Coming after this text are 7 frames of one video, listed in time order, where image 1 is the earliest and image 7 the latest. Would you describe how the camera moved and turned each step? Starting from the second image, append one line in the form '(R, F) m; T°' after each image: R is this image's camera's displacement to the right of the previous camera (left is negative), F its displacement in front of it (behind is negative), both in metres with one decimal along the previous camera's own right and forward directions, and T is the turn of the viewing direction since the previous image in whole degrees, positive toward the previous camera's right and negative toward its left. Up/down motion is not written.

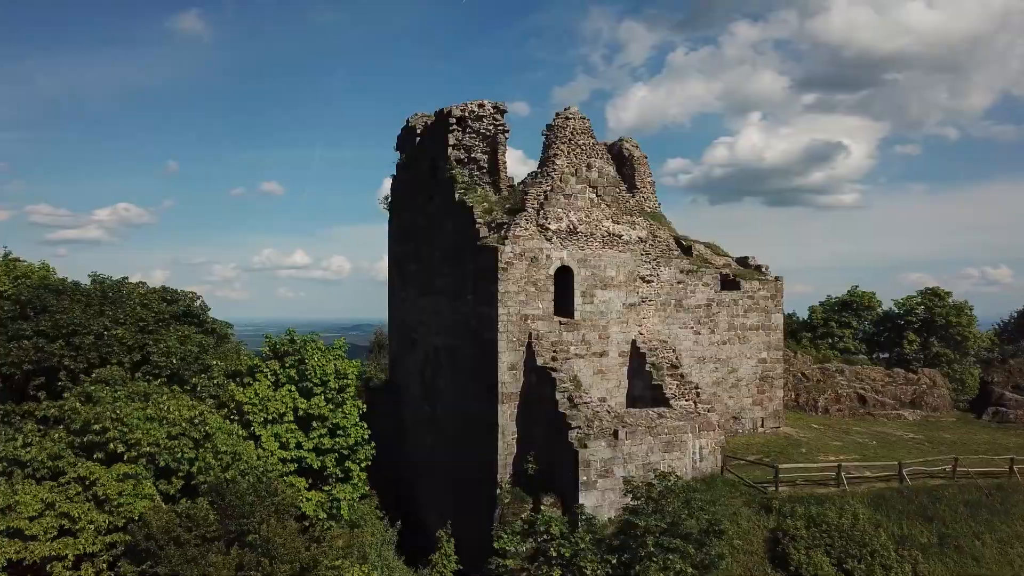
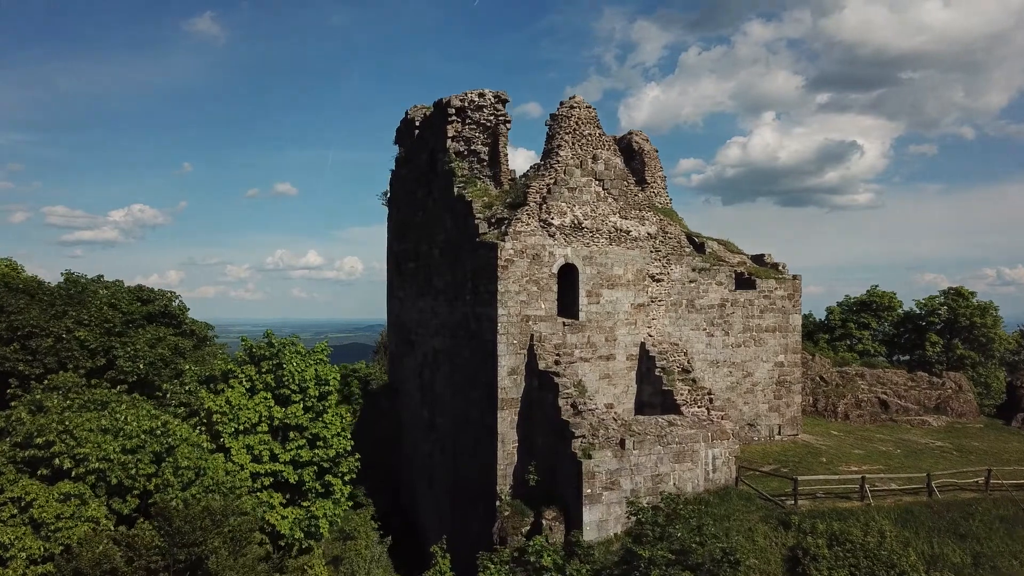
(+0.2, +0.8) m; -1°
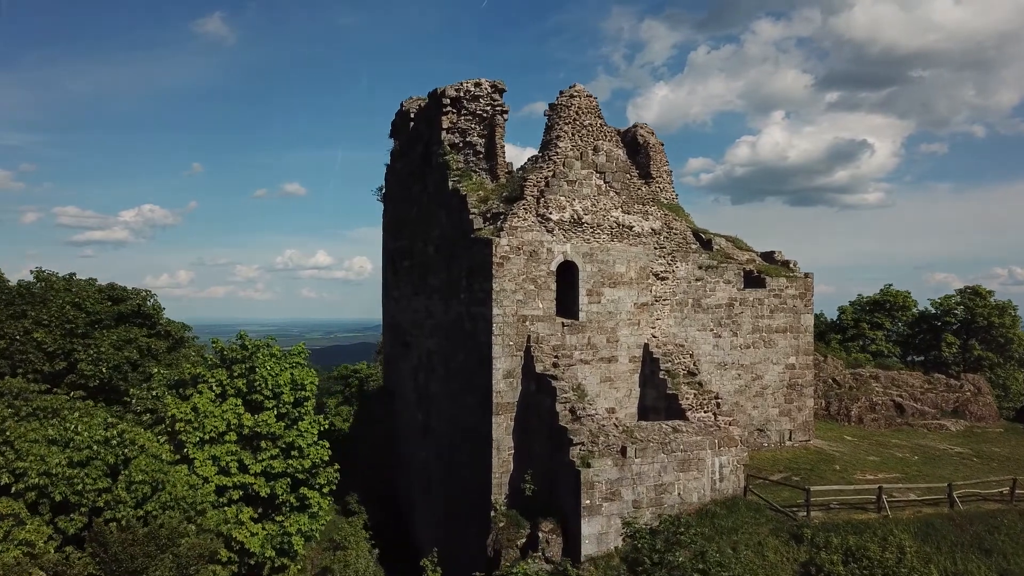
(+0.2, +0.7) m; -1°
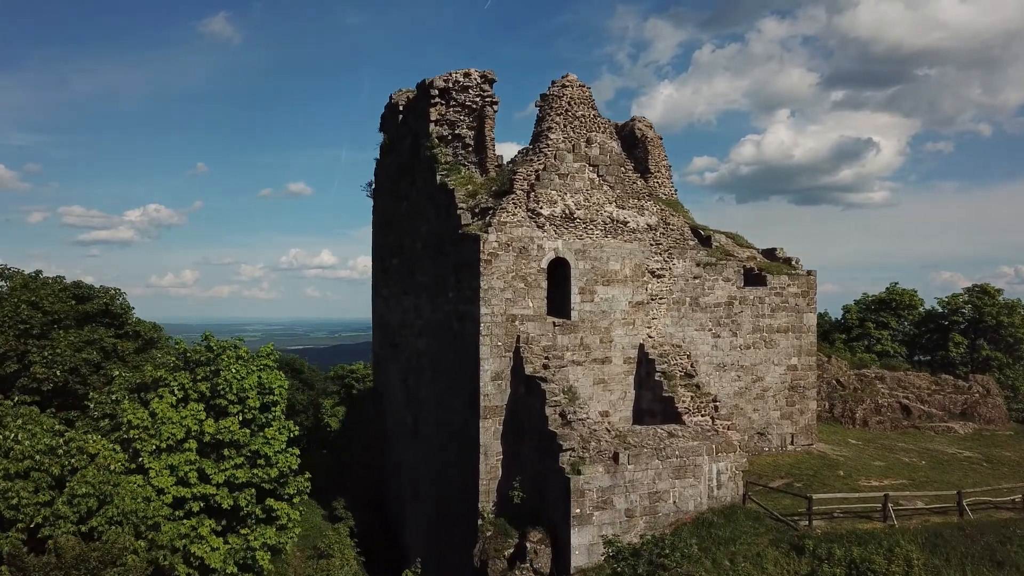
(+0.3, +0.5) m; 0°
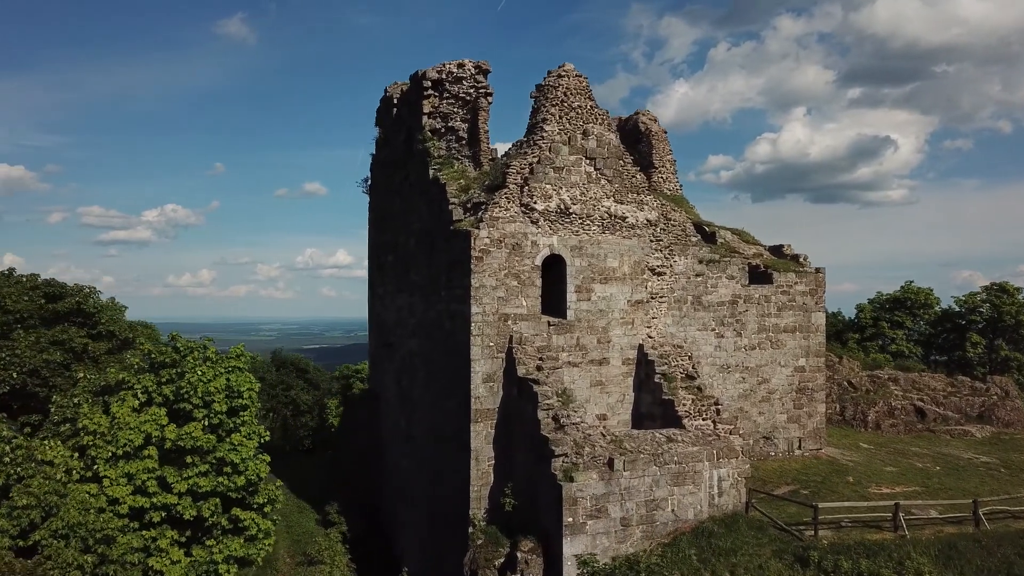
(+0.4, +0.5) m; -1°
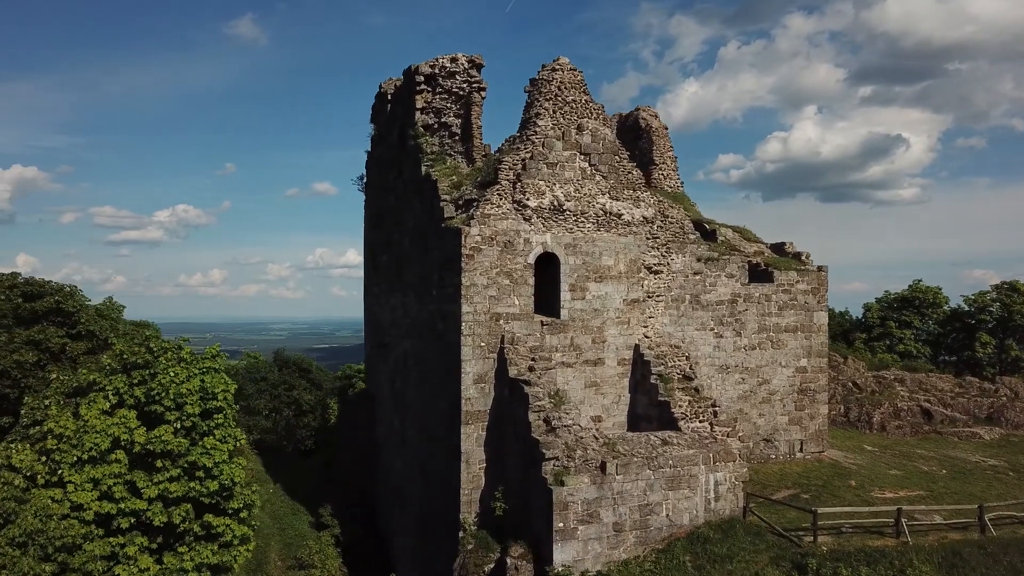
(+0.3, +0.3) m; -1°
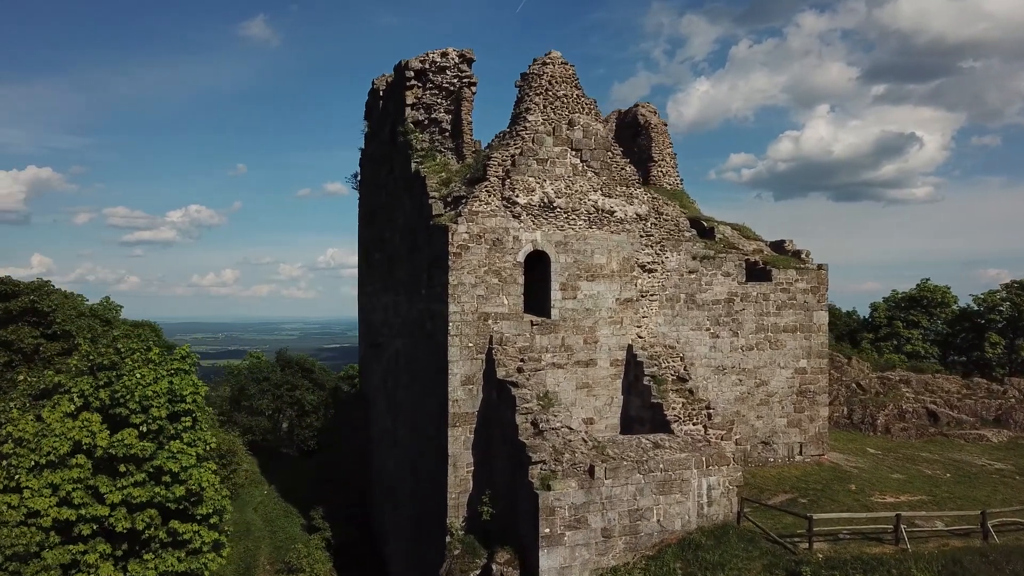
(+0.4, +0.3) m; -1°
